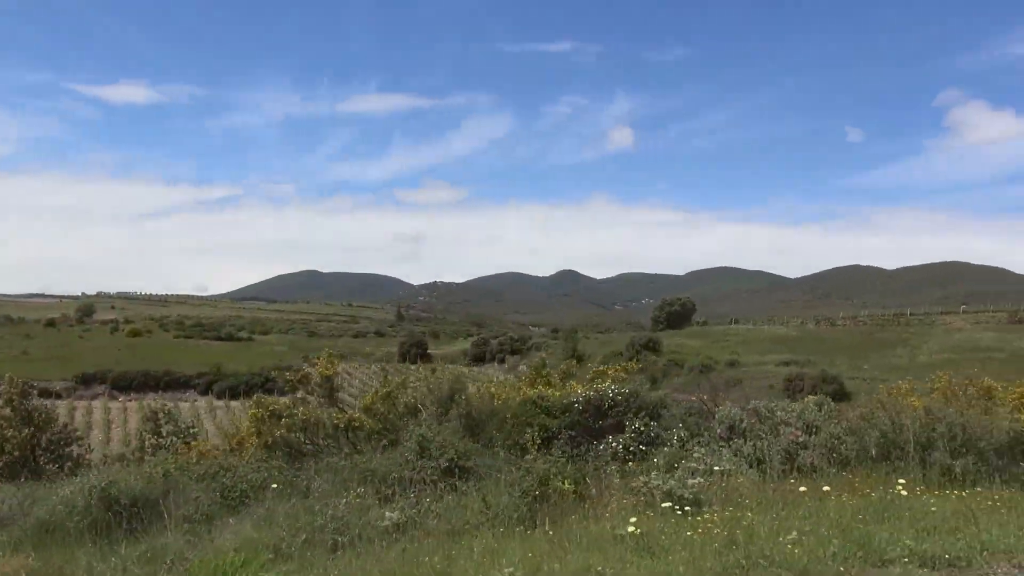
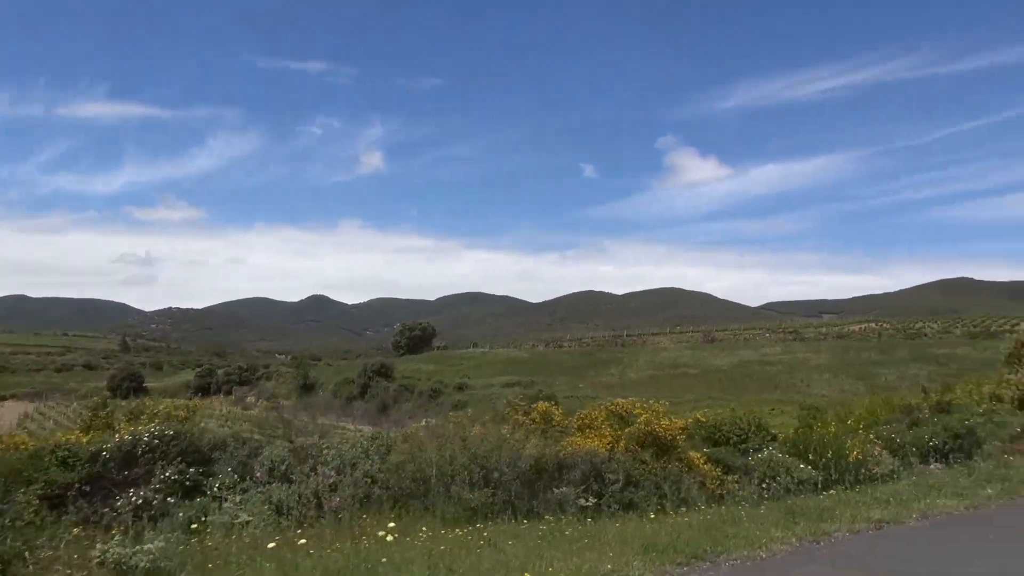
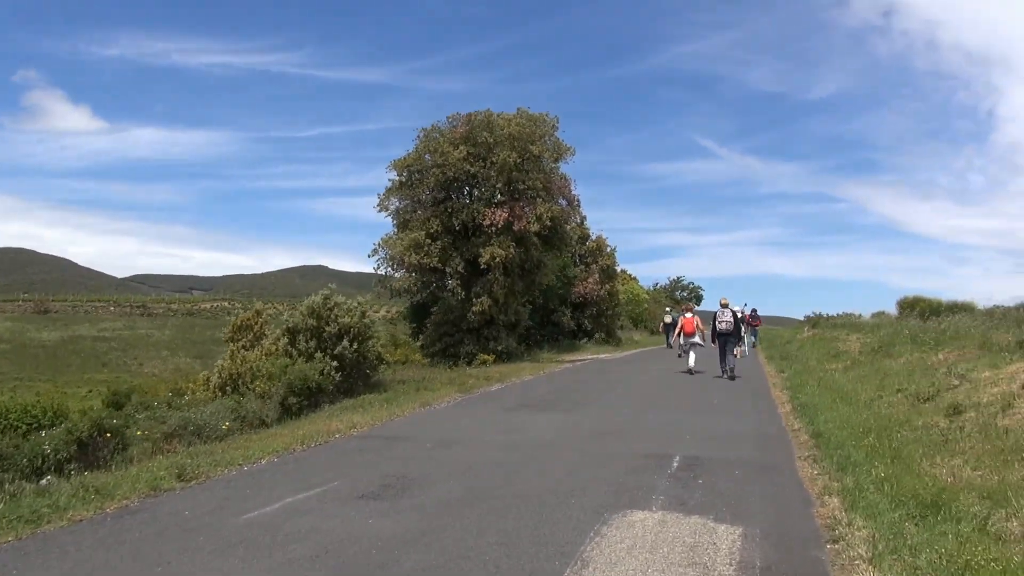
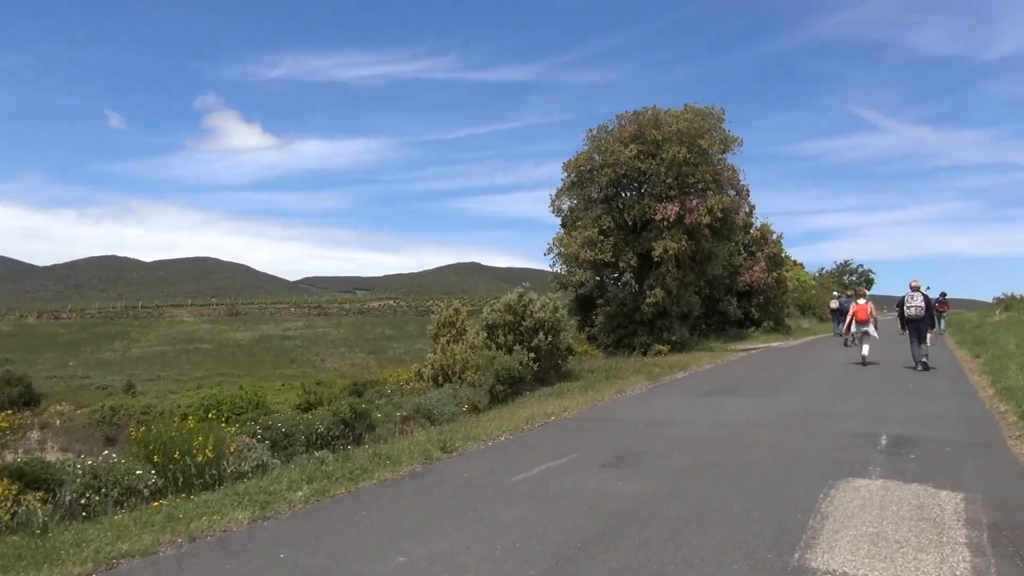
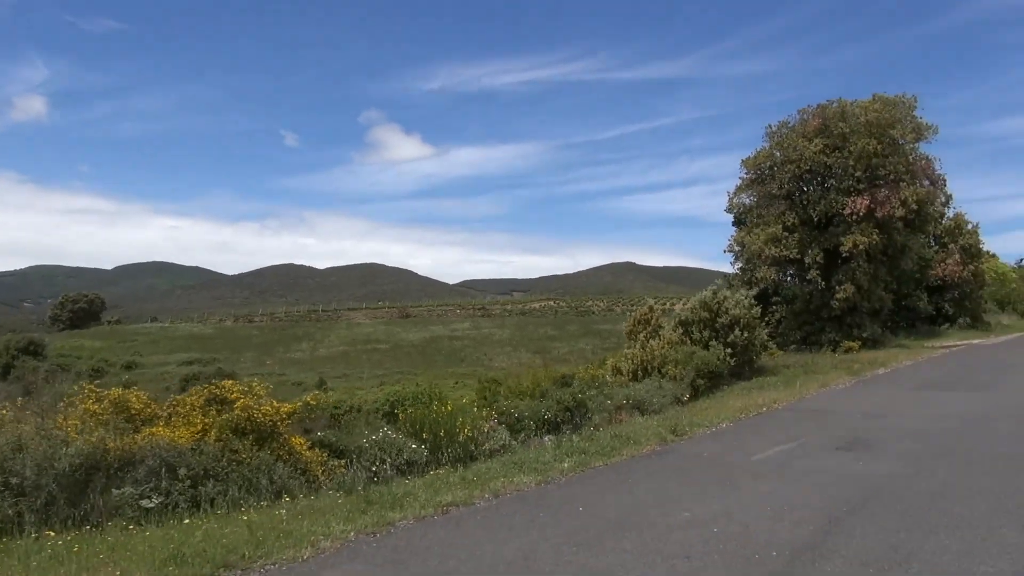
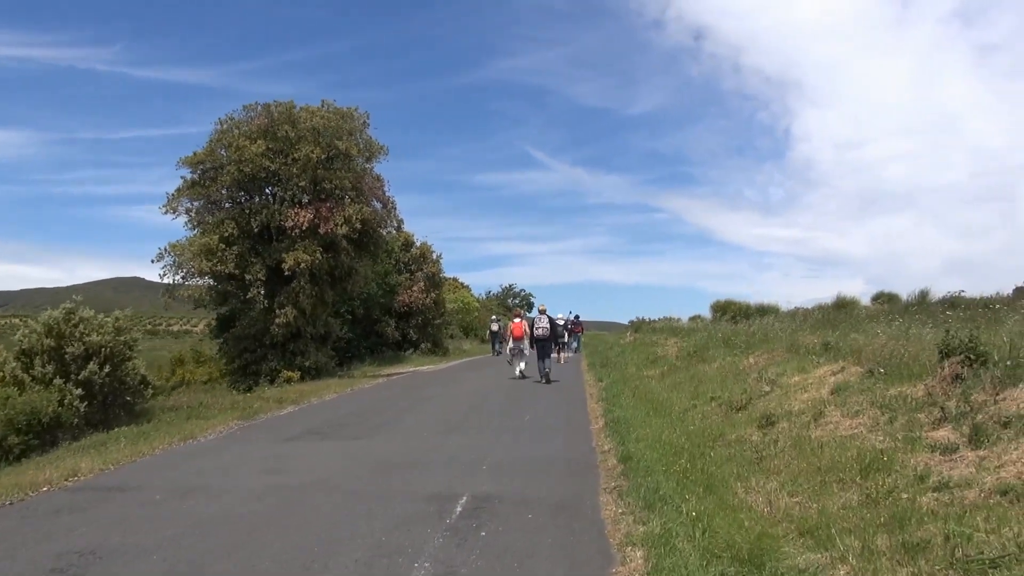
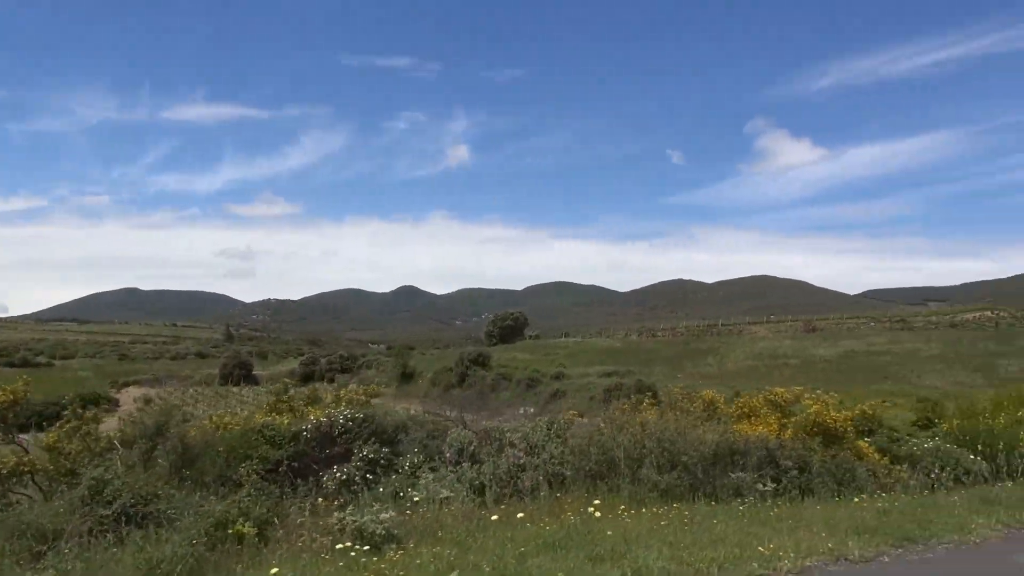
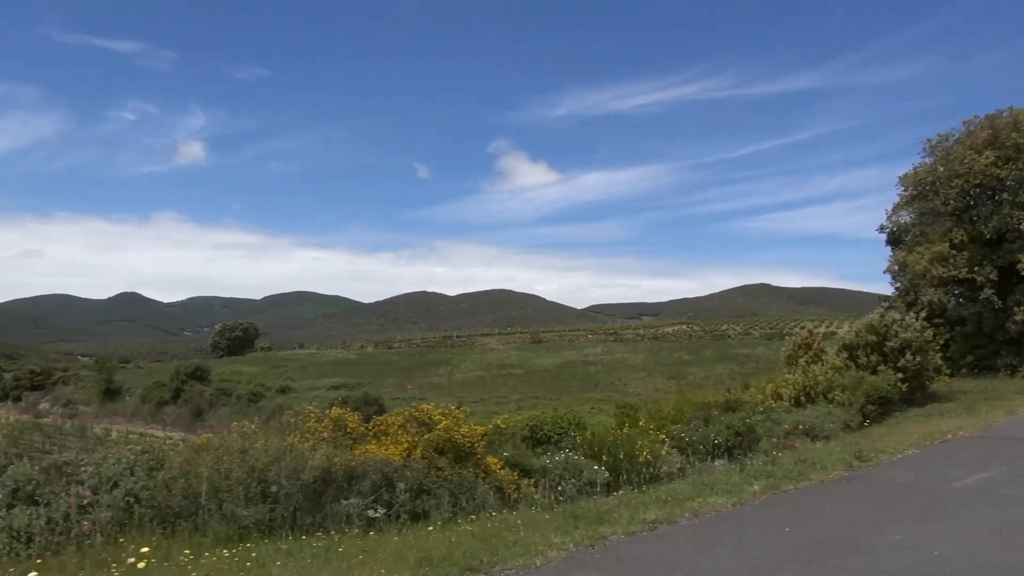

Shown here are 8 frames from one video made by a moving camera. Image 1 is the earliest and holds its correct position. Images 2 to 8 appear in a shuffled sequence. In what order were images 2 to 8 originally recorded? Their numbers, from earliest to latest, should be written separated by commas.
7, 2, 8, 5, 4, 3, 6
